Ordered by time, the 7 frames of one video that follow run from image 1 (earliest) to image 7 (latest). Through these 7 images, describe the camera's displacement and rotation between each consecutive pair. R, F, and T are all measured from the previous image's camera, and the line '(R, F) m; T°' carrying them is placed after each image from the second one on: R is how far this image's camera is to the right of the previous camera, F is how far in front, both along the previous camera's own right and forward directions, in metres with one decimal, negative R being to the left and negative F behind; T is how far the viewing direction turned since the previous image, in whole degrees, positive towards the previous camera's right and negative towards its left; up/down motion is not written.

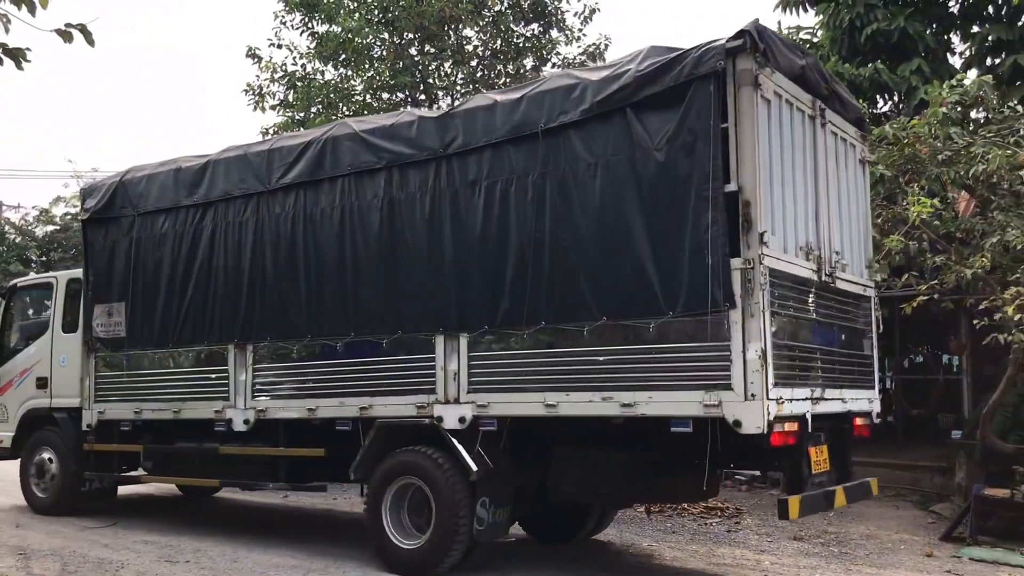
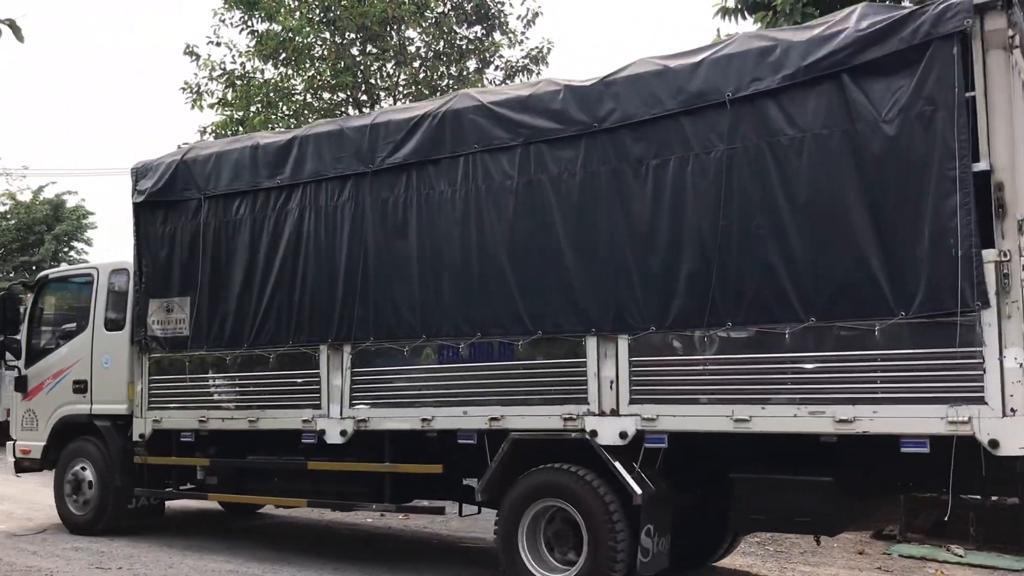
(-1.1, +0.8) m; +2°
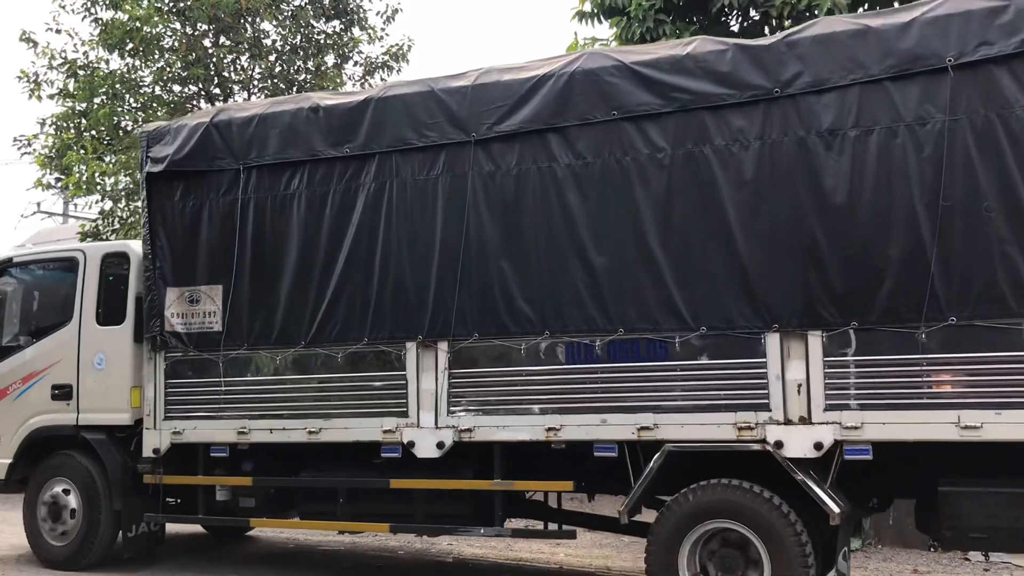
(-1.4, +0.9) m; +8°
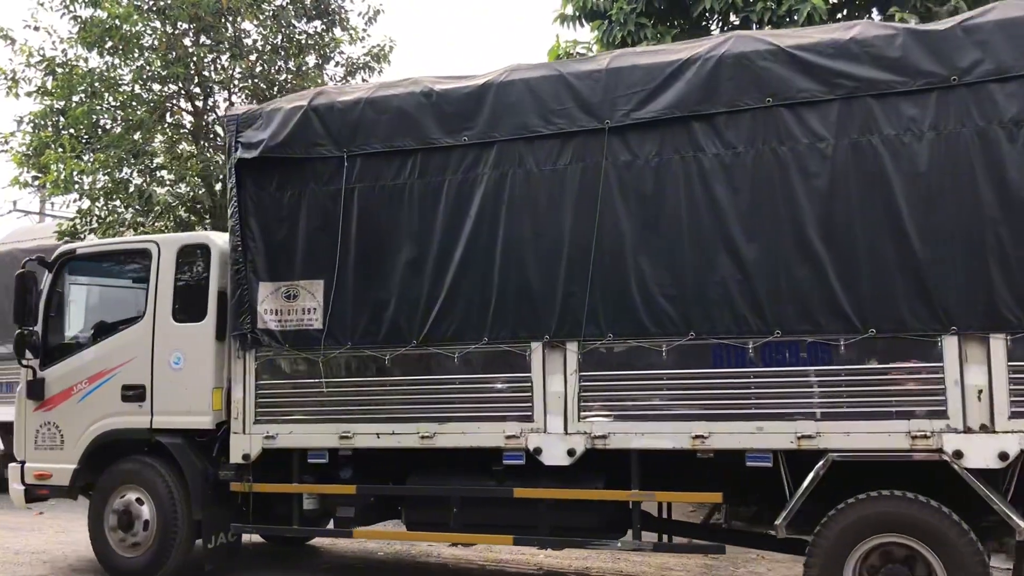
(-0.8, +0.3) m; +1°
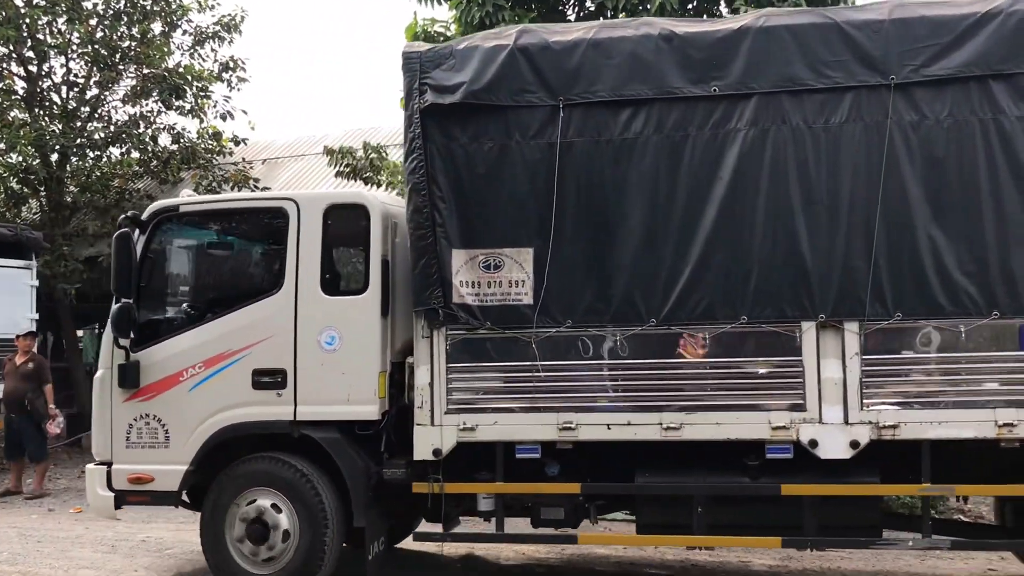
(-1.9, +0.8) m; +9°
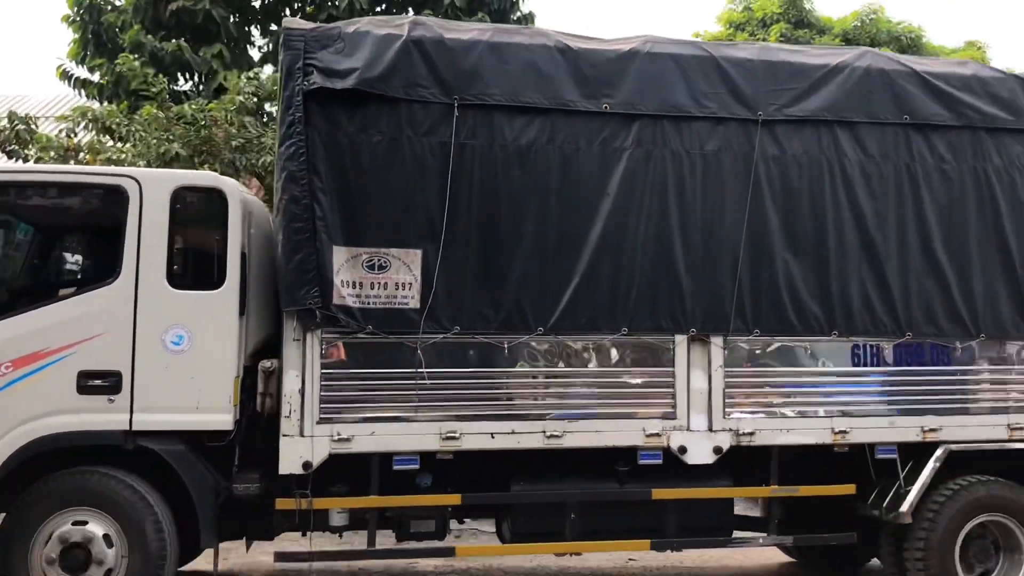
(-1.0, +0.3) m; +20°
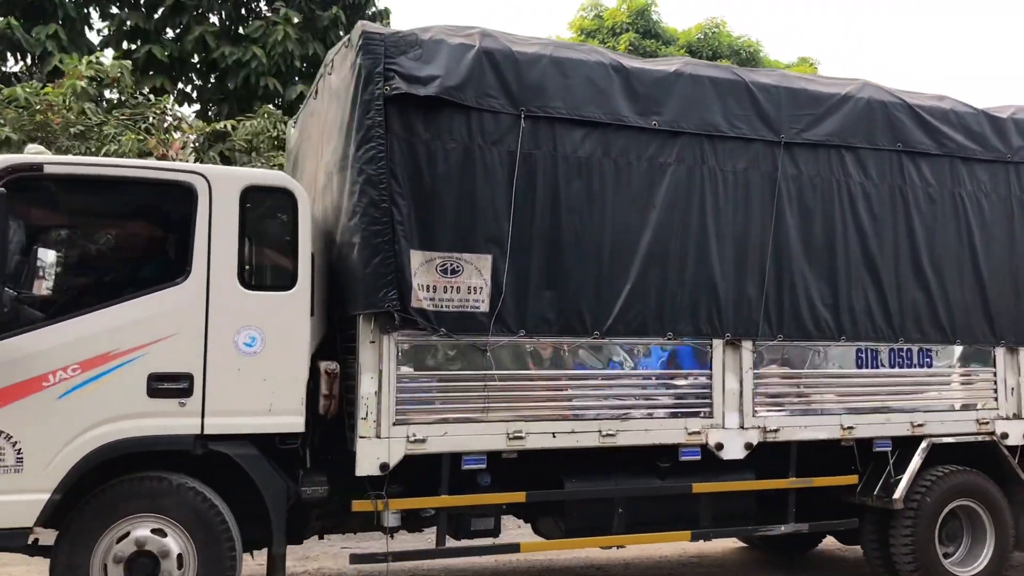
(-1.1, -0.1) m; +10°
